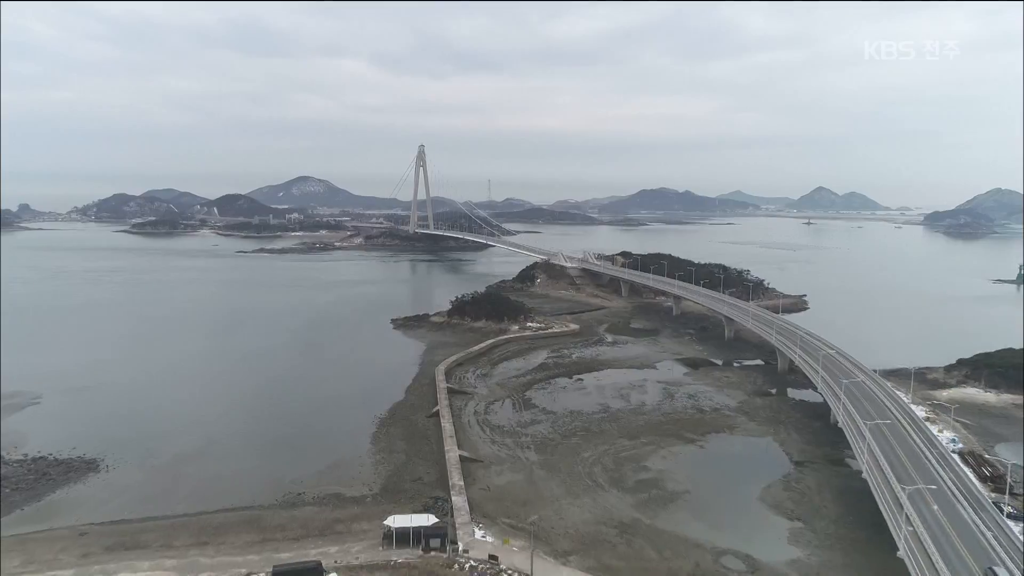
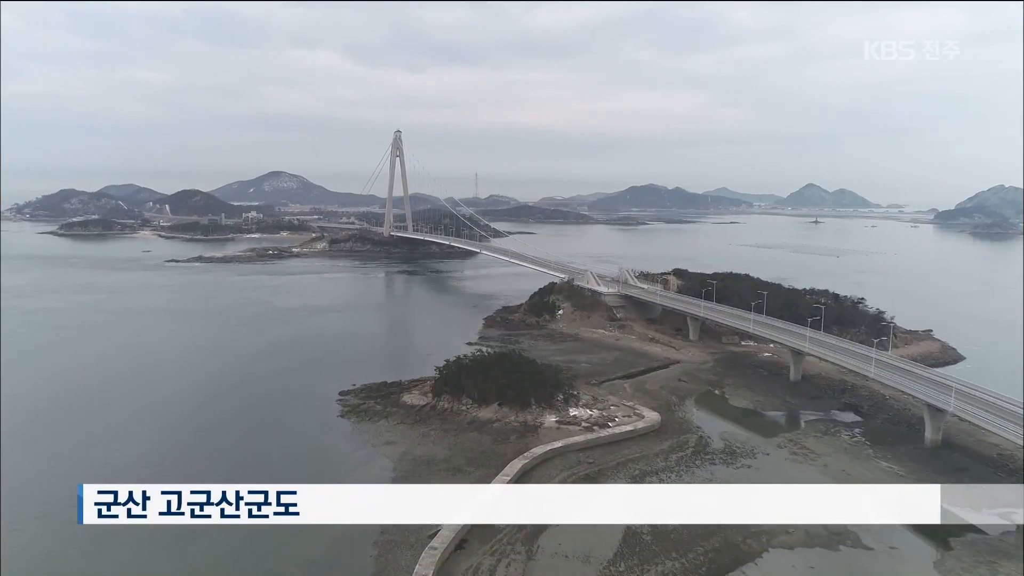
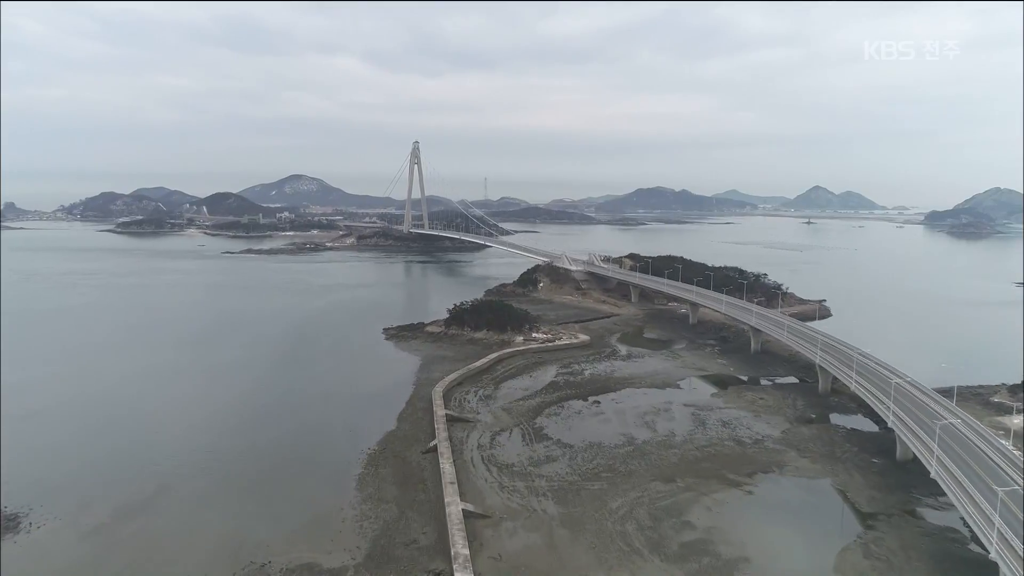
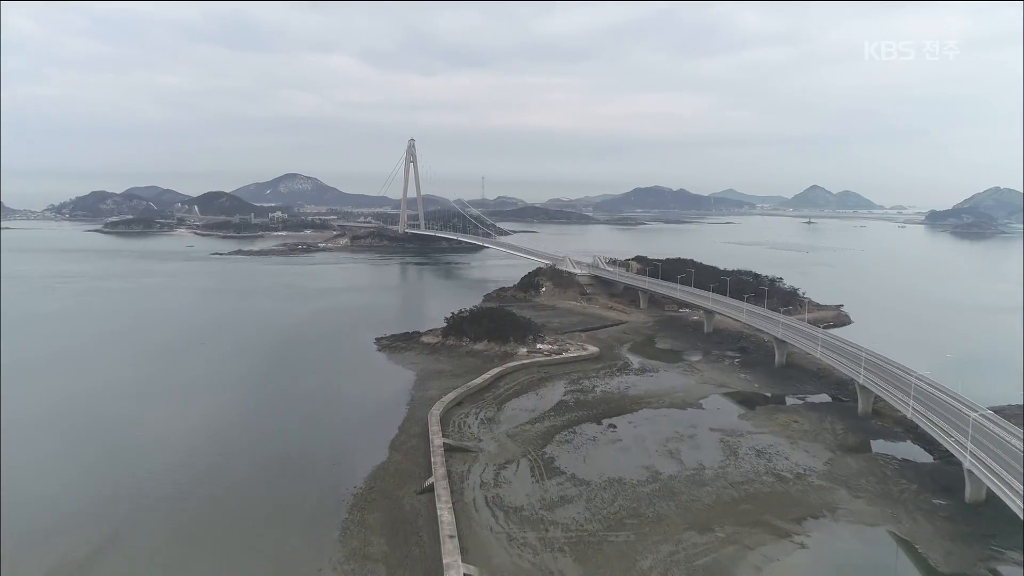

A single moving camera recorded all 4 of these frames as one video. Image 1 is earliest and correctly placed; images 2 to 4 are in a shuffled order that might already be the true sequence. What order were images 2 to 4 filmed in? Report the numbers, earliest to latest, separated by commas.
3, 4, 2
